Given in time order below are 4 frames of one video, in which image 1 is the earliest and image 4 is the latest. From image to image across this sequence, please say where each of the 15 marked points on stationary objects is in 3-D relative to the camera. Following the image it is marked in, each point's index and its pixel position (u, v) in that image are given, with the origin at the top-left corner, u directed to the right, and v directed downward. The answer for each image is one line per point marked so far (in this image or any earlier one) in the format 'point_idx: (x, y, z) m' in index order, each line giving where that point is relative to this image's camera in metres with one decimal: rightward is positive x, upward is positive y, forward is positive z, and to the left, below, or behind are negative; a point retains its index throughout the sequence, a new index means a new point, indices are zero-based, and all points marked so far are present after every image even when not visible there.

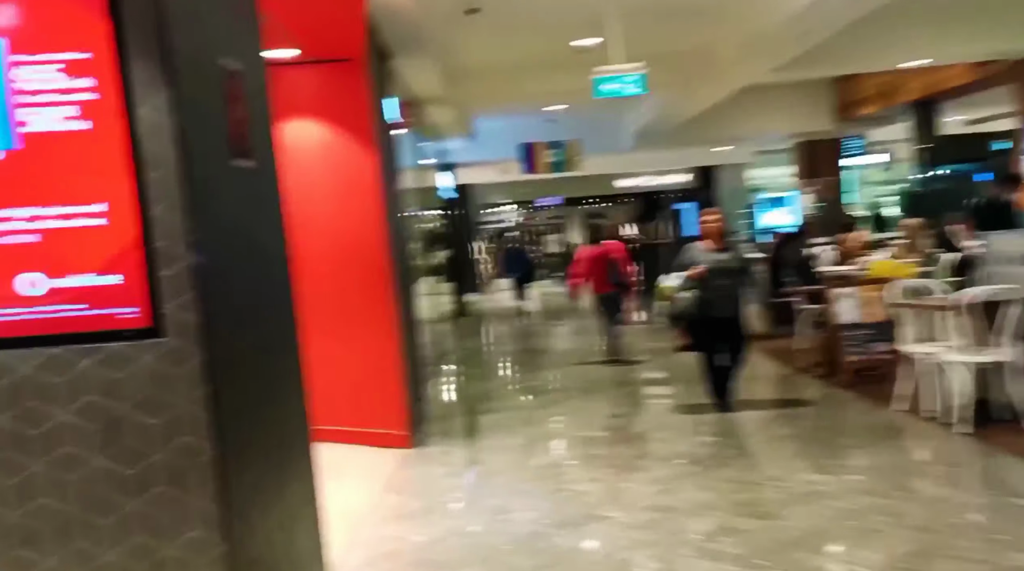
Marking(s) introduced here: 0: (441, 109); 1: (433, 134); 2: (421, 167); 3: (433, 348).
0: (-0.8, +2.0, +10.5) m
1: (-1.0, +2.0, +12.4) m
2: (-1.0, +1.3, +10.7) m
3: (-0.9, -0.7, +10.0) m
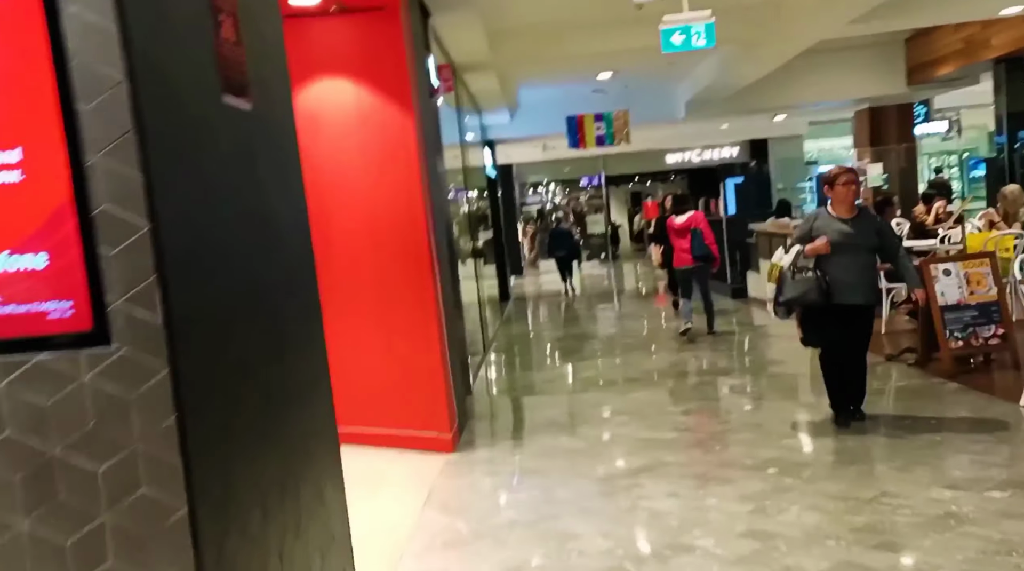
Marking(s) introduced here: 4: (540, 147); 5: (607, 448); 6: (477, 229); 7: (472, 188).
0: (-0.3, +2.2, +9.8) m
1: (-0.5, +2.2, +11.7) m
2: (-0.5, +1.5, +10.0) m
3: (-0.4, -0.5, +9.4) m
4: (+0.5, +2.7, +18.3) m
5: (+0.5, -0.8, +4.6) m
6: (-0.4, +0.7, +11.1) m
7: (-0.5, +1.1, +10.6) m
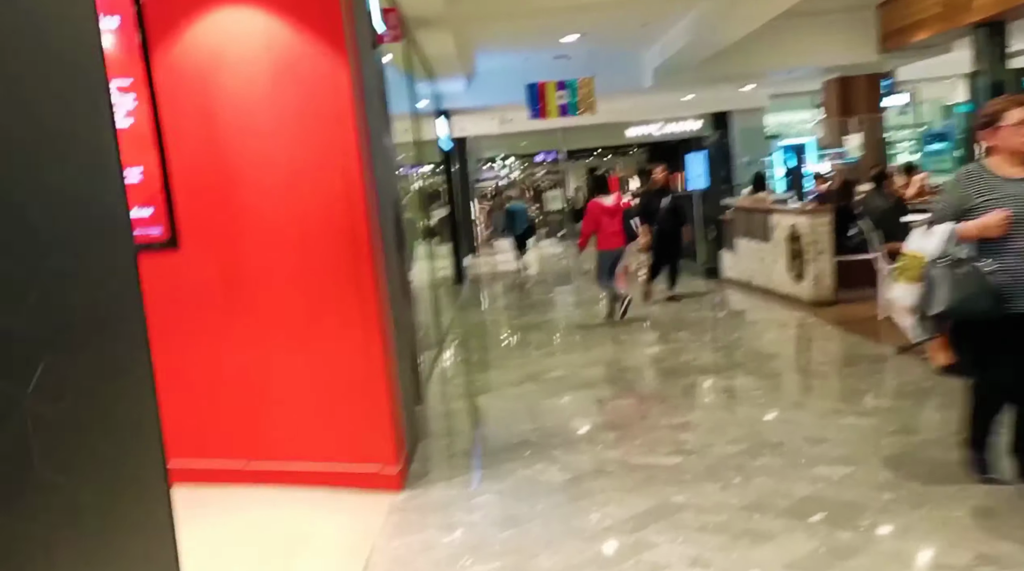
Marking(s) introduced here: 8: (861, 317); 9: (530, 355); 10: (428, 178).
0: (-0.7, +2.3, +8.8) m
1: (-1.0, +2.4, +10.7) m
2: (-0.9, +1.7, +9.0) m
3: (-0.7, -0.4, +8.4) m
4: (-0.3, +3.1, +17.3) m
5: (+0.3, -0.8, +3.7) m
6: (-0.9, +0.9, +10.1) m
7: (-0.9, +1.3, +9.6) m
8: (+3.0, -0.3, +7.9) m
9: (+0.2, -0.6, +8.3) m
10: (-0.9, +1.2, +10.0) m
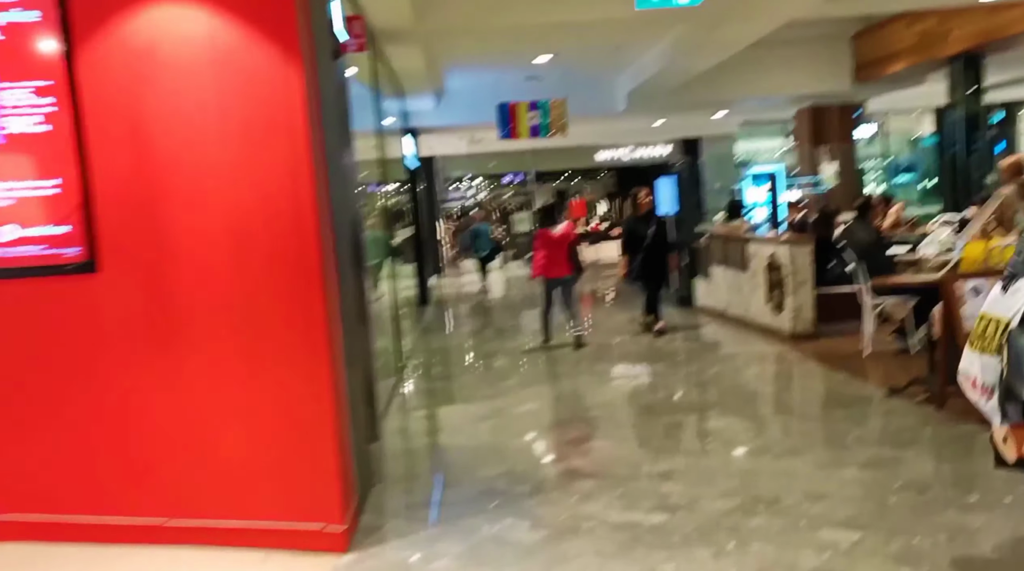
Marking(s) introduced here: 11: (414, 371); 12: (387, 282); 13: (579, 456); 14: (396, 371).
0: (-1.0, +2.1, +8.3) m
1: (-1.3, +2.2, +10.3) m
2: (-1.2, +1.5, +8.6) m
3: (-1.0, -0.6, +7.9) m
4: (-0.9, +2.6, +16.9) m
5: (+0.2, -0.9, +3.3) m
6: (-1.2, +0.6, +9.7) m
7: (-1.2, +1.0, +9.2) m
8: (+2.7, -0.5, +7.6) m
9: (-0.1, -0.8, +7.8) m
10: (-1.2, +0.9, +9.6) m
11: (-0.9, -0.8, +8.9) m
12: (-1.1, 0.0, +8.2) m
13: (+0.4, -0.9, +4.9) m
14: (-1.0, -0.8, +8.1) m
